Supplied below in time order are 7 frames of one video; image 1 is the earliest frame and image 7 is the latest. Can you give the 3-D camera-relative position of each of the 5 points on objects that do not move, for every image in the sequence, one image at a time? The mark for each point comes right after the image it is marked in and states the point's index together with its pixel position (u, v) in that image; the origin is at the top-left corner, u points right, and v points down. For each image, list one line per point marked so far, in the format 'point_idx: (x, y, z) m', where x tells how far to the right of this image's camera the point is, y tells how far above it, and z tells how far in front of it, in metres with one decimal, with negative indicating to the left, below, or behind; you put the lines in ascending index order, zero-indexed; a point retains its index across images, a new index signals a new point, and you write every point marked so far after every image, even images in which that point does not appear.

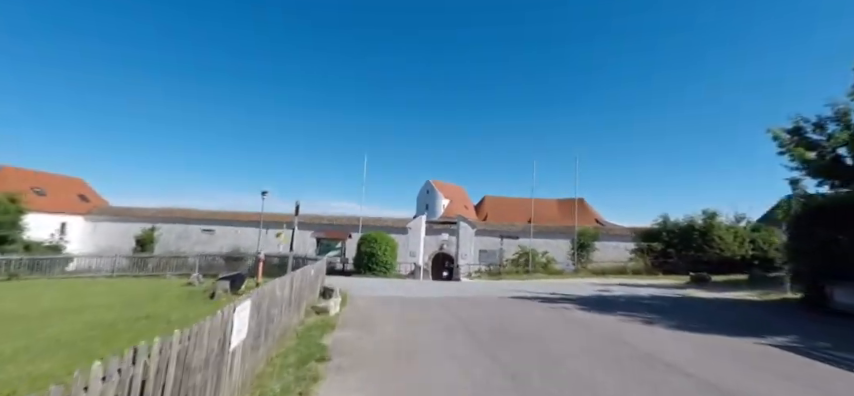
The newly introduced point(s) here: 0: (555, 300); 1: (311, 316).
0: (+4.8, -3.8, +15.8) m
1: (-2.8, -2.9, +10.2) m
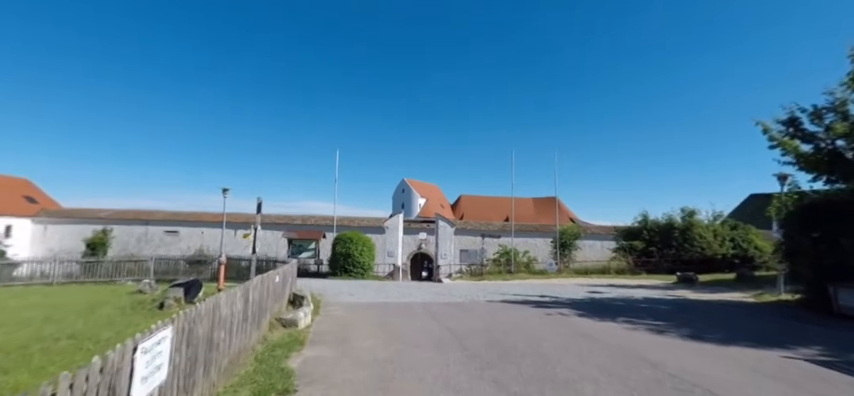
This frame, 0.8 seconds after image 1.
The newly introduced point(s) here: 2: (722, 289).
0: (+4.2, -3.7, +14.7) m
1: (-3.1, -2.7, +8.7) m
2: (+13.7, -4.2, +19.7) m
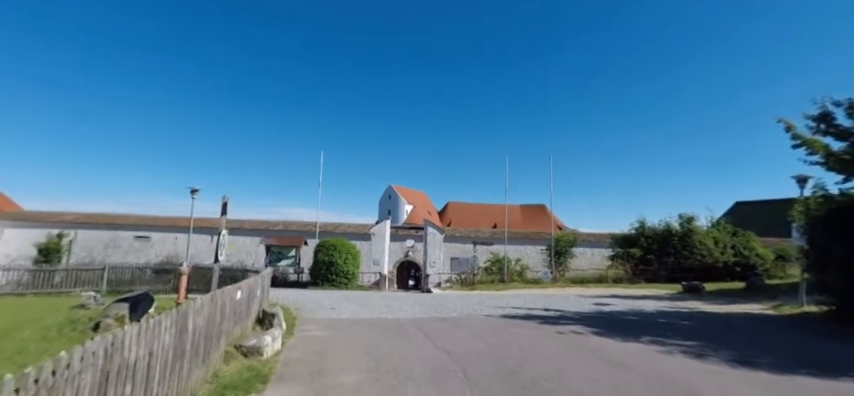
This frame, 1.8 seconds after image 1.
0: (+4.0, -3.7, +13.0) m
1: (-3.1, -2.6, +6.8) m
2: (+13.3, -4.4, +18.4) m
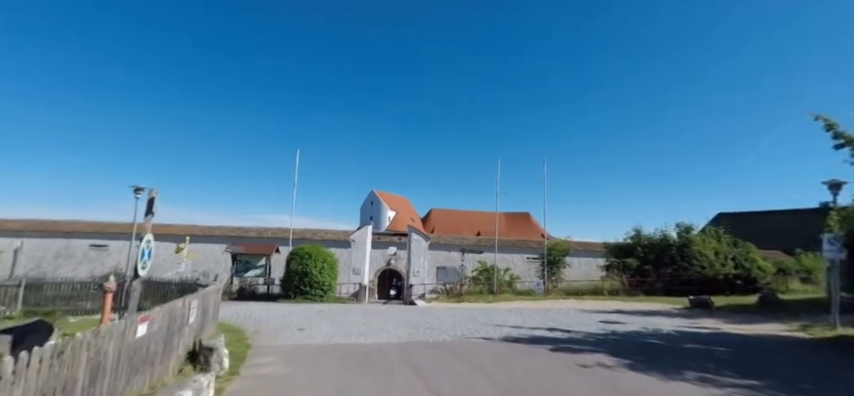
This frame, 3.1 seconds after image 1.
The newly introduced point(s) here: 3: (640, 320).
0: (+3.6, -3.8, +10.9) m
1: (-3.2, -2.5, +4.4) m
2: (+12.8, -4.6, +16.6) m
3: (+7.9, -4.5, +15.8) m
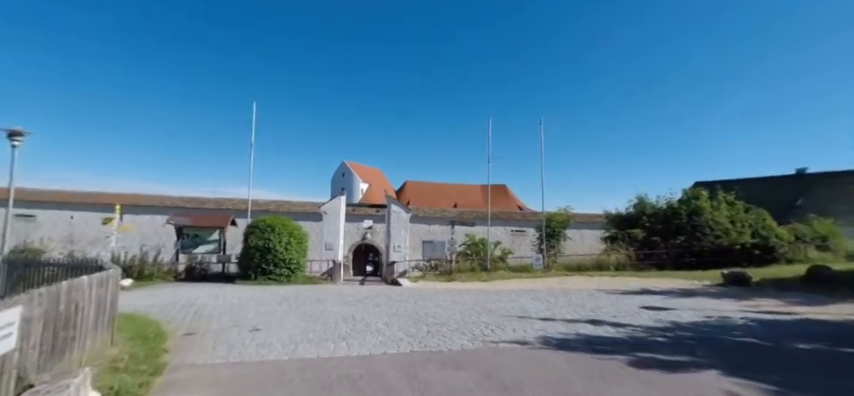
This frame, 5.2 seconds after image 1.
0: (+3.9, -2.7, +7.6) m
1: (-2.5, -1.9, +0.6) m
2: (+12.6, -3.2, +13.9) m
3: (+7.8, -3.2, +12.7) m
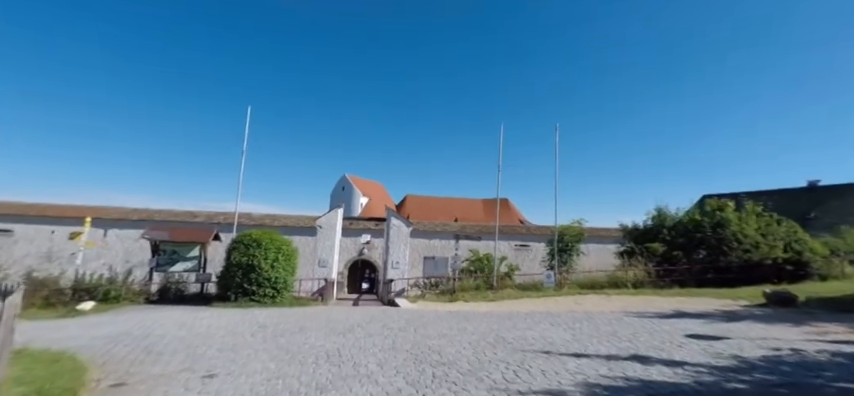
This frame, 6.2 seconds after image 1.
0: (+3.9, -2.8, +5.5) m
1: (-2.4, -1.7, -1.5) m
2: (+12.7, -3.4, +11.9) m
3: (+7.9, -3.4, +10.7) m
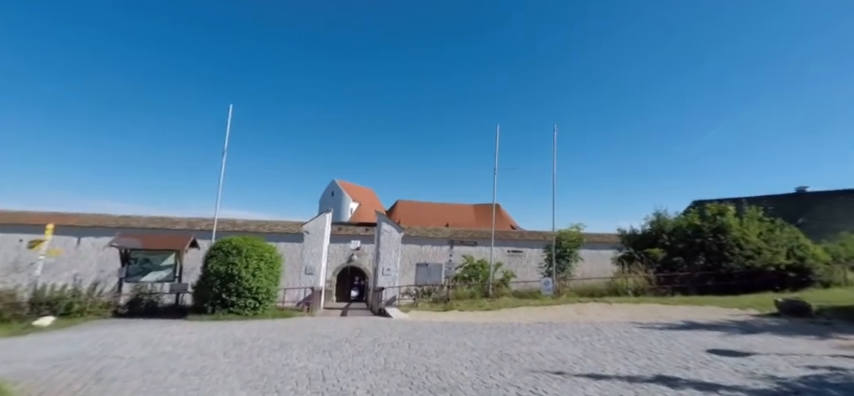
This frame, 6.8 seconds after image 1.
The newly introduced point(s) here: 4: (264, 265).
0: (+4.0, -2.7, +4.5) m
1: (-2.2, -1.5, -2.6) m
2: (+12.5, -3.5, +11.0) m
3: (+7.8, -3.4, +9.7) m
4: (-6.8, -2.7, +17.7) m
